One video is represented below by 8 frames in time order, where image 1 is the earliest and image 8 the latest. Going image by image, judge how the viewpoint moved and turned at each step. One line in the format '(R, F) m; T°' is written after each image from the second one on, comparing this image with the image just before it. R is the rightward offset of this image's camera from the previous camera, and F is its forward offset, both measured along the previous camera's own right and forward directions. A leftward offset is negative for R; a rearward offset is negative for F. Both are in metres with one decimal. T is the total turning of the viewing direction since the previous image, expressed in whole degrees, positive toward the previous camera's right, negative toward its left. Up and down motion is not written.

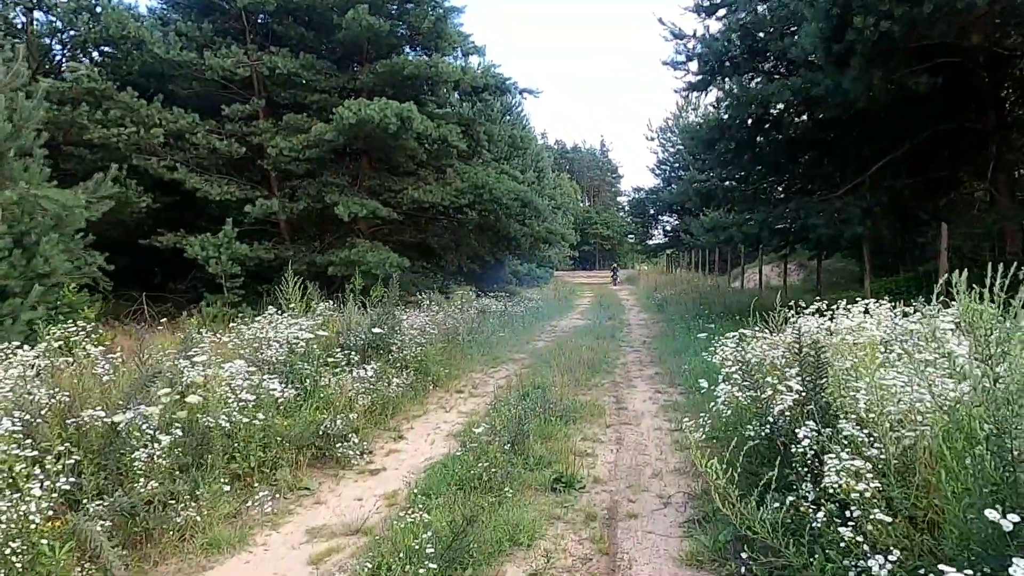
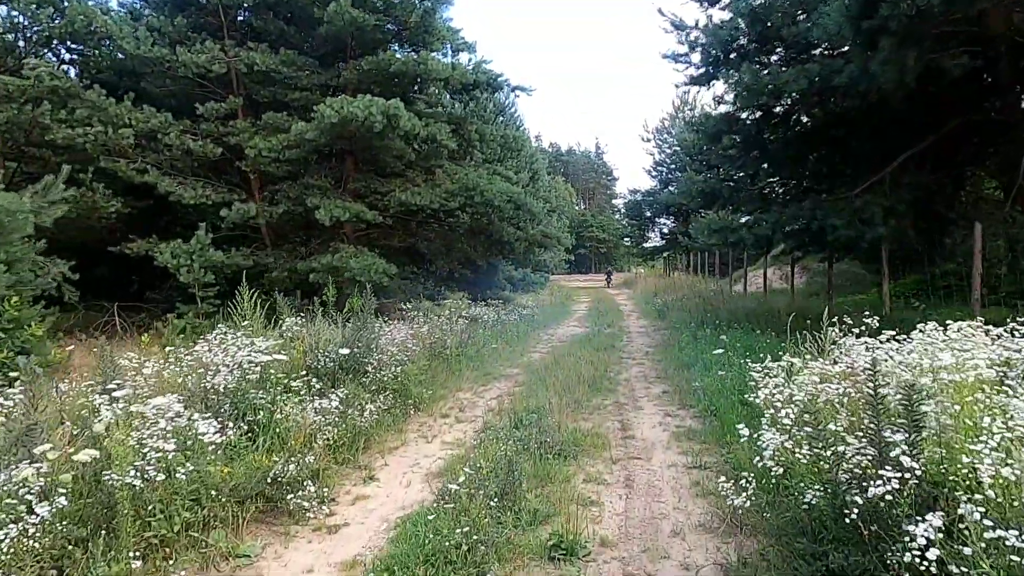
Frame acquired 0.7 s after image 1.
(0.0, +0.6) m; 0°
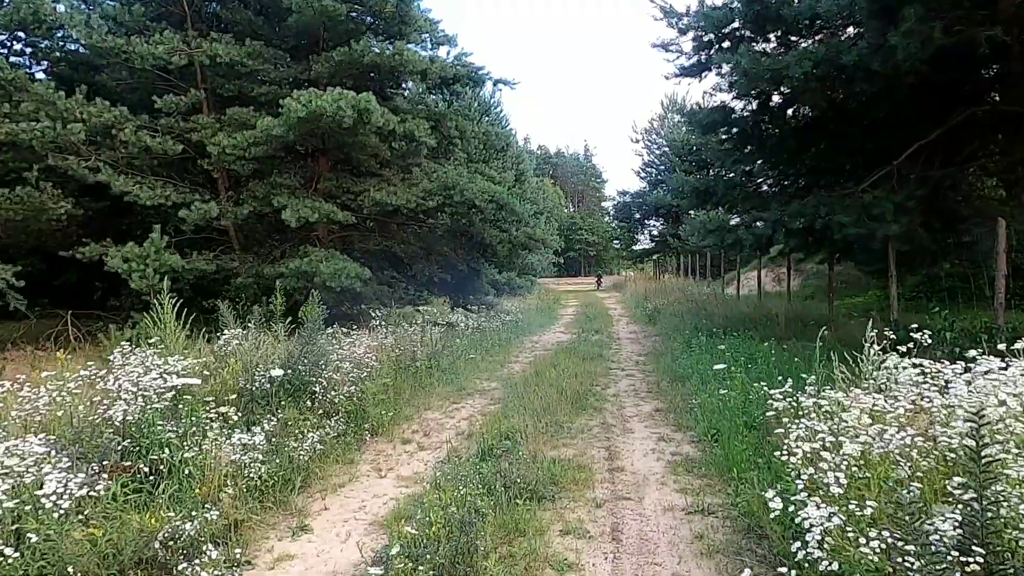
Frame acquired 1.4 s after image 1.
(+0.1, +0.6) m; +1°
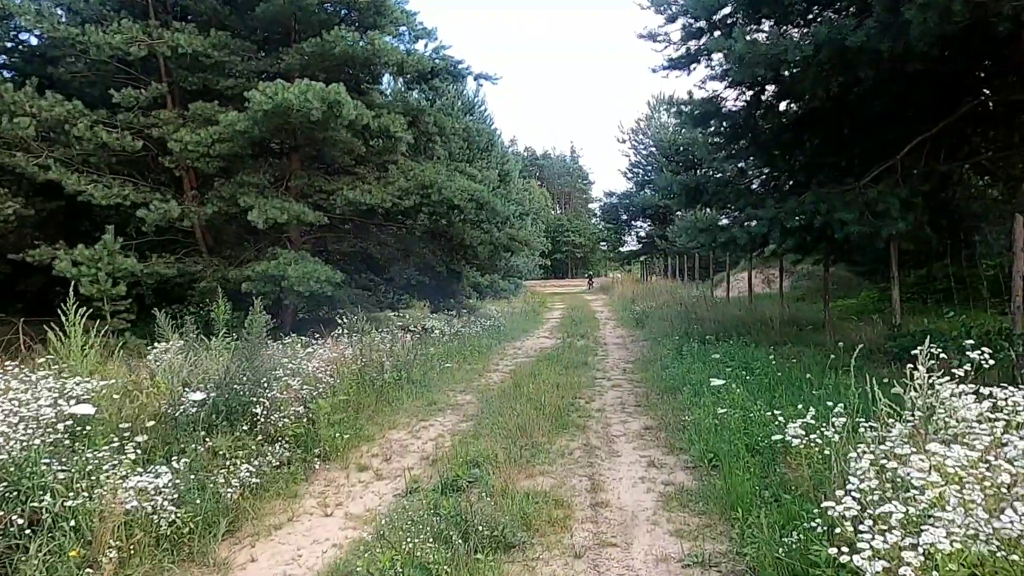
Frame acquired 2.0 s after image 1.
(+0.1, +0.5) m; +1°
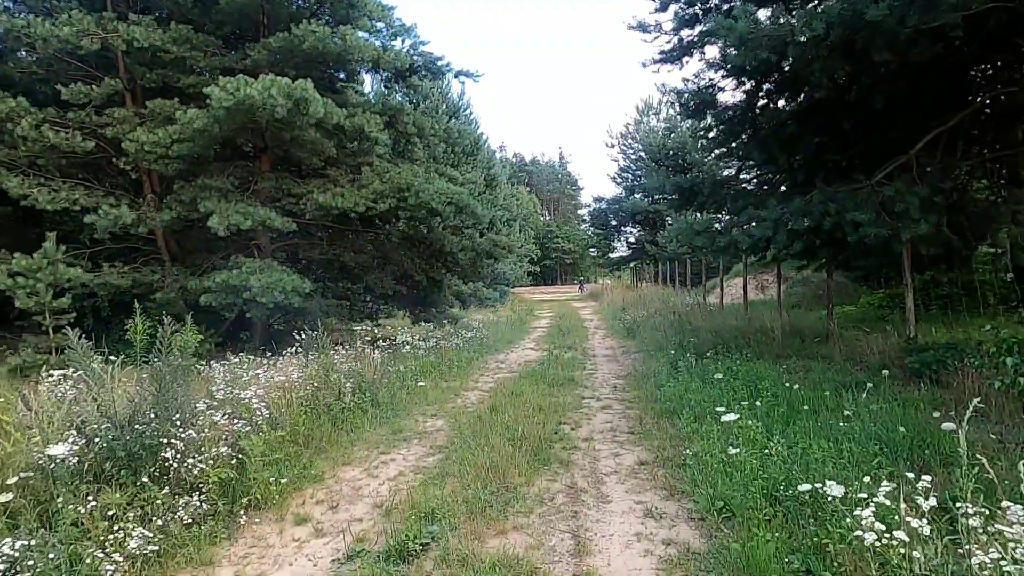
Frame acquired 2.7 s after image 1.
(+0.1, +0.6) m; +1°
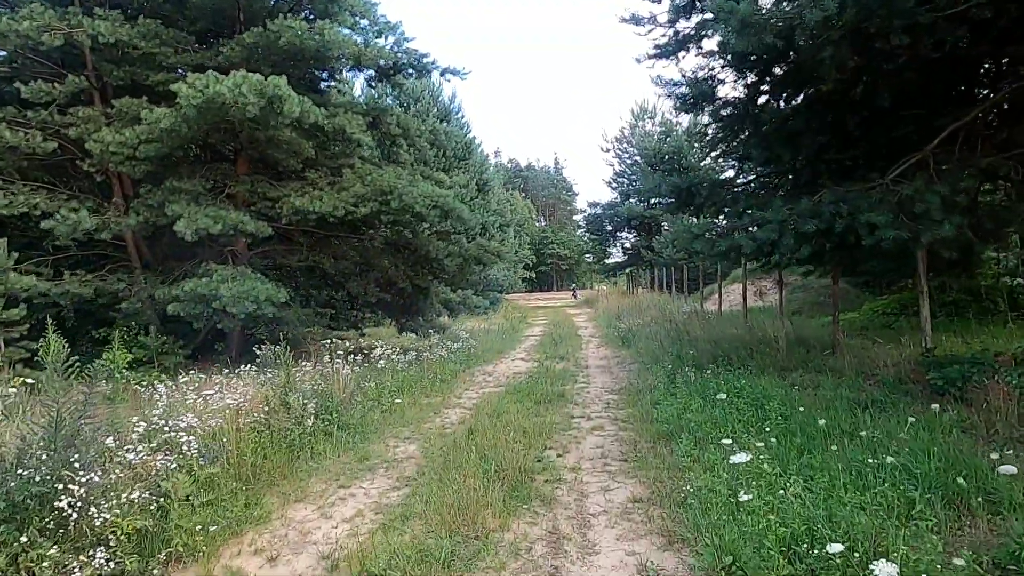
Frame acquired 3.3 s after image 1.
(+0.1, +0.5) m; 0°
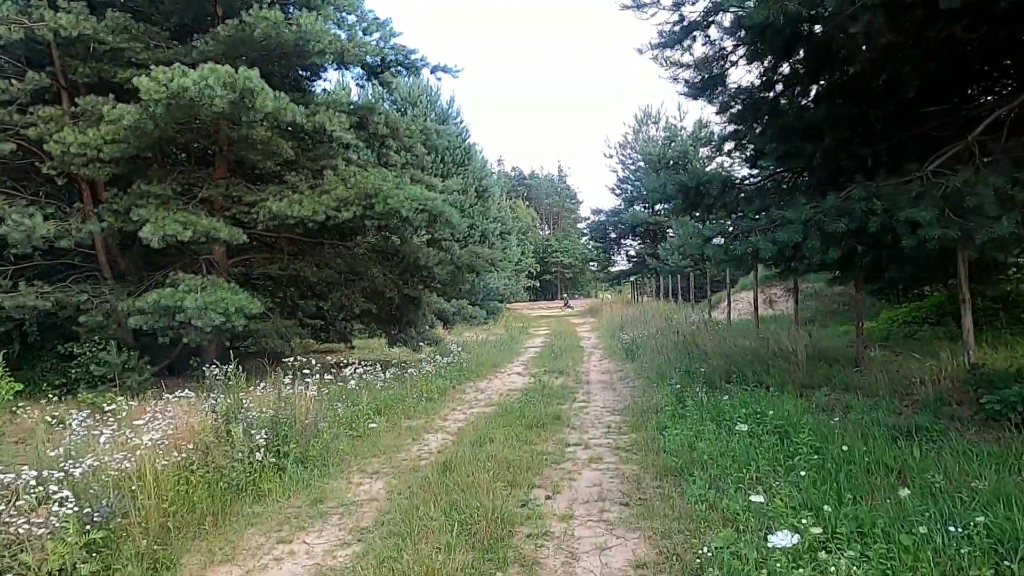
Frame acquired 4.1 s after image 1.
(+0.1, +0.7) m; 0°
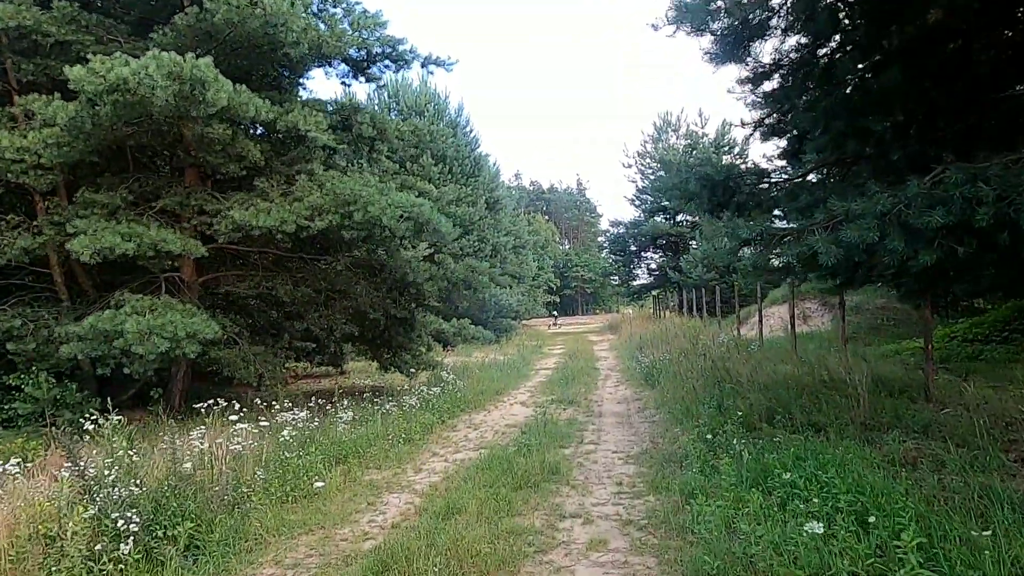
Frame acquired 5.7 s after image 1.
(+0.3, +1.2) m; -2°
